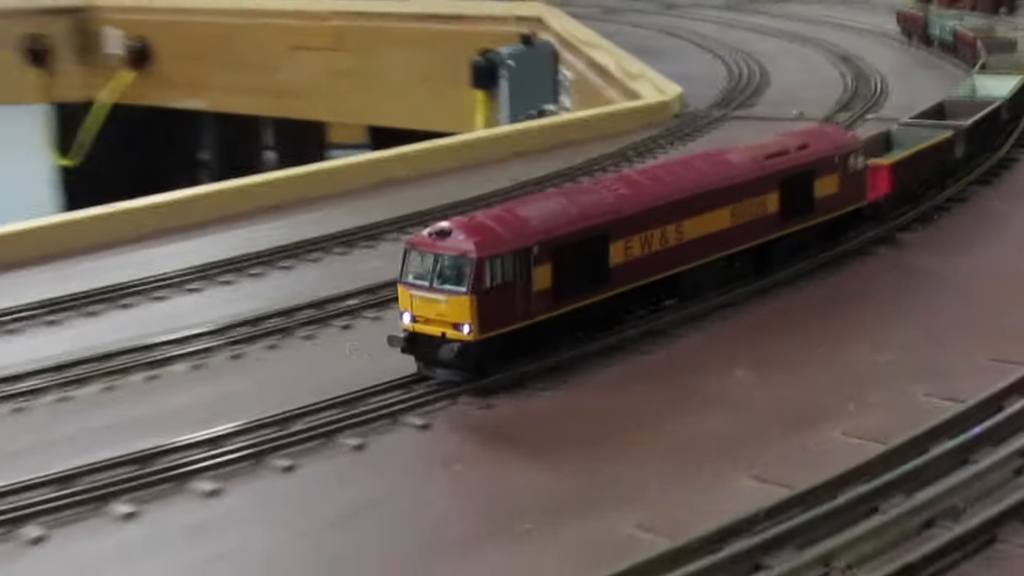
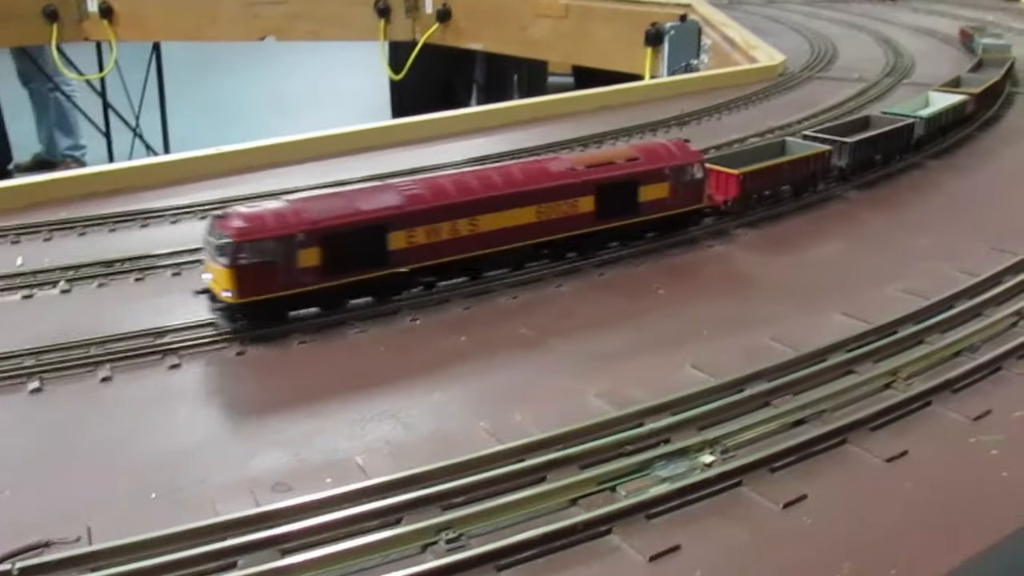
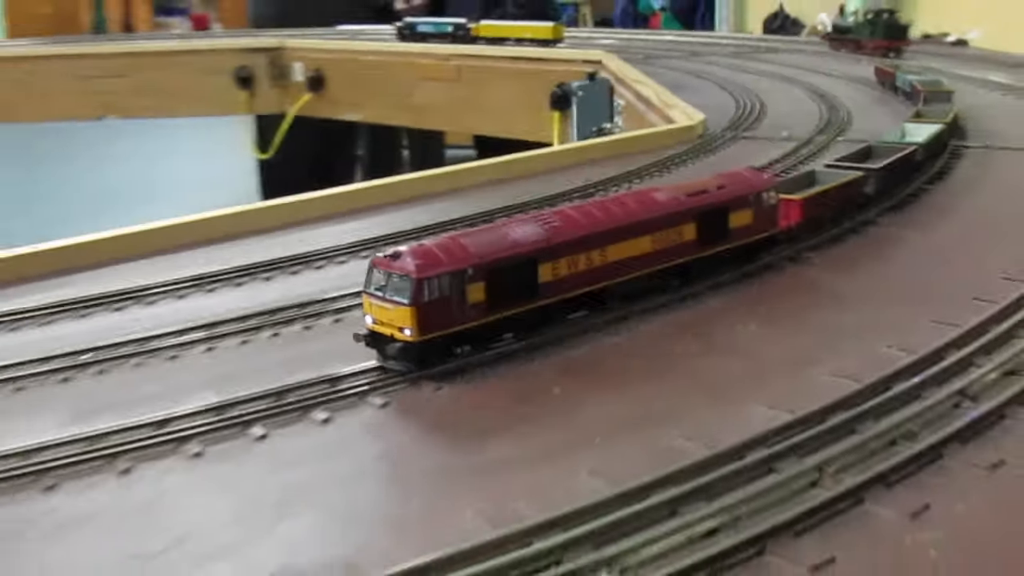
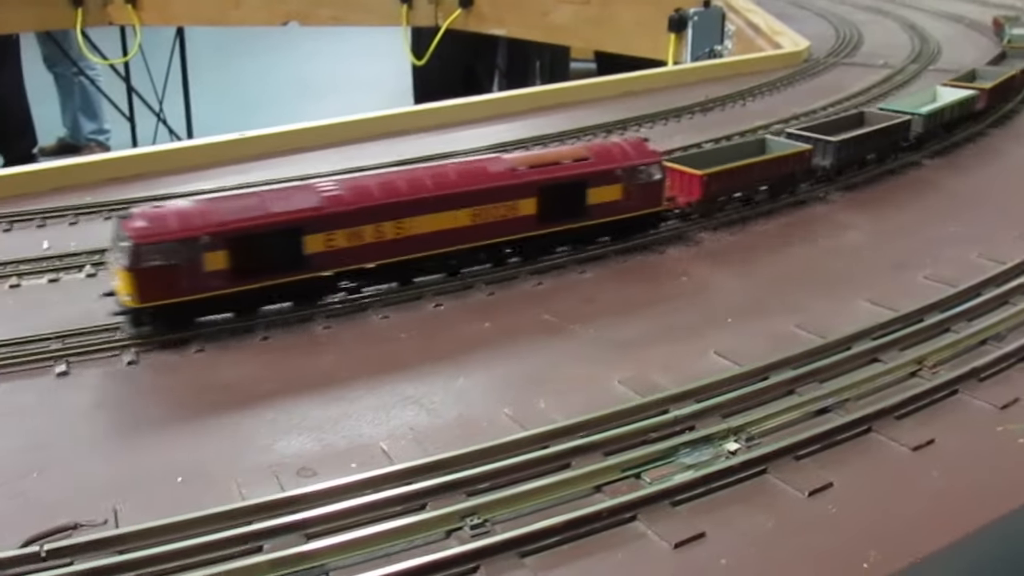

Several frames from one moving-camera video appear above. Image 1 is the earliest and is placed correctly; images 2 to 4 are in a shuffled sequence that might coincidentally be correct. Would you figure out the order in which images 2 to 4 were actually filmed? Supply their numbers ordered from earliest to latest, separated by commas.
3, 2, 4
